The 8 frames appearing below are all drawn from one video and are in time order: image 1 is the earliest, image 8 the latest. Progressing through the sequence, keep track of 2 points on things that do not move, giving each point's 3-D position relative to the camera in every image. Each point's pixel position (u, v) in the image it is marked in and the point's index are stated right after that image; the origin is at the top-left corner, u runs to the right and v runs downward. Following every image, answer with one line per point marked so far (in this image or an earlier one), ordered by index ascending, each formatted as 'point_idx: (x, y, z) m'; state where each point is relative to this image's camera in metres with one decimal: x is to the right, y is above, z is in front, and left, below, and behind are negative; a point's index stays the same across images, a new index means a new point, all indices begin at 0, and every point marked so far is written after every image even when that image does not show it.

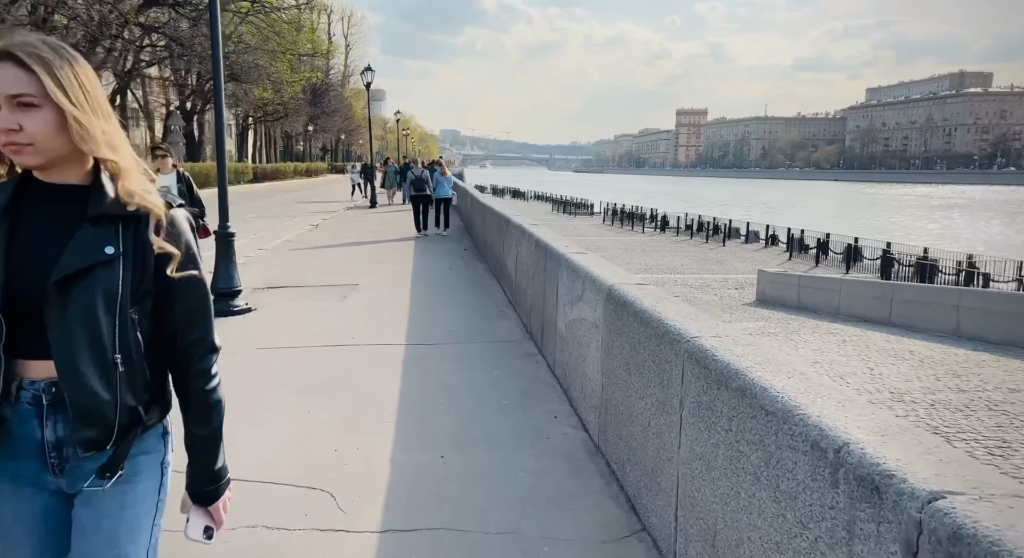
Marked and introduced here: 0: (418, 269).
0: (-1.3, +0.1, +10.5) m
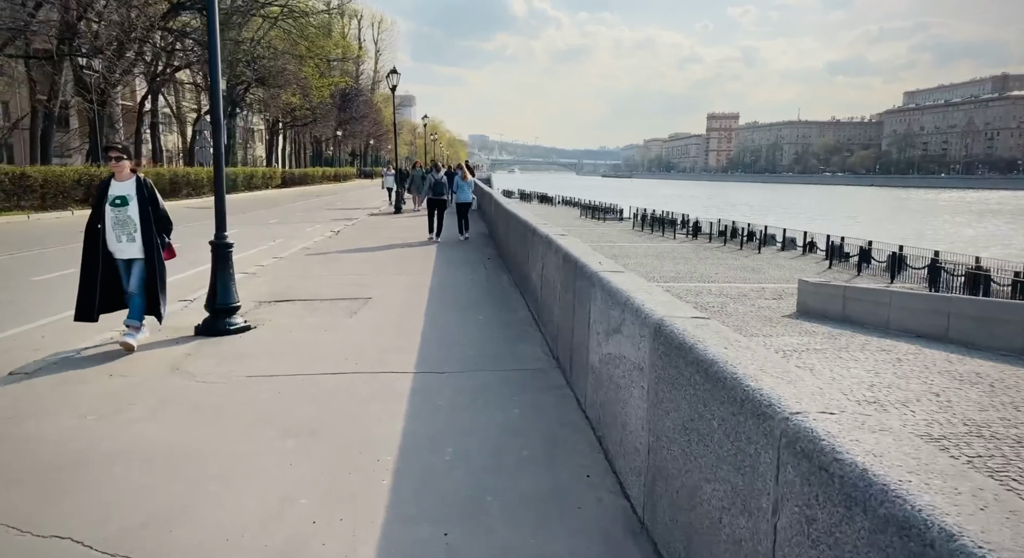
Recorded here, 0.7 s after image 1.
0: (-1.0, 0.0, +9.8) m
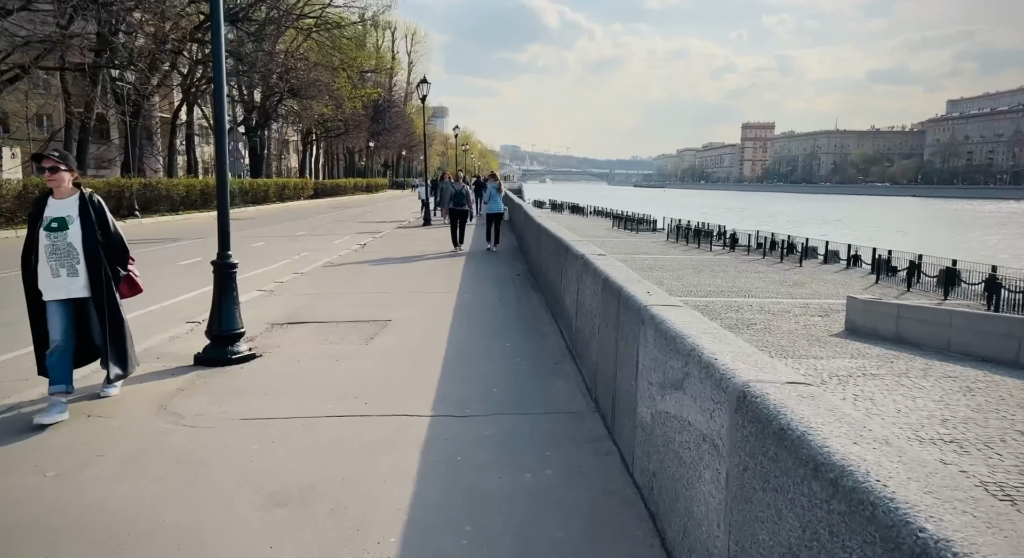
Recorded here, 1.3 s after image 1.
0: (-0.6, -0.2, +9.2) m
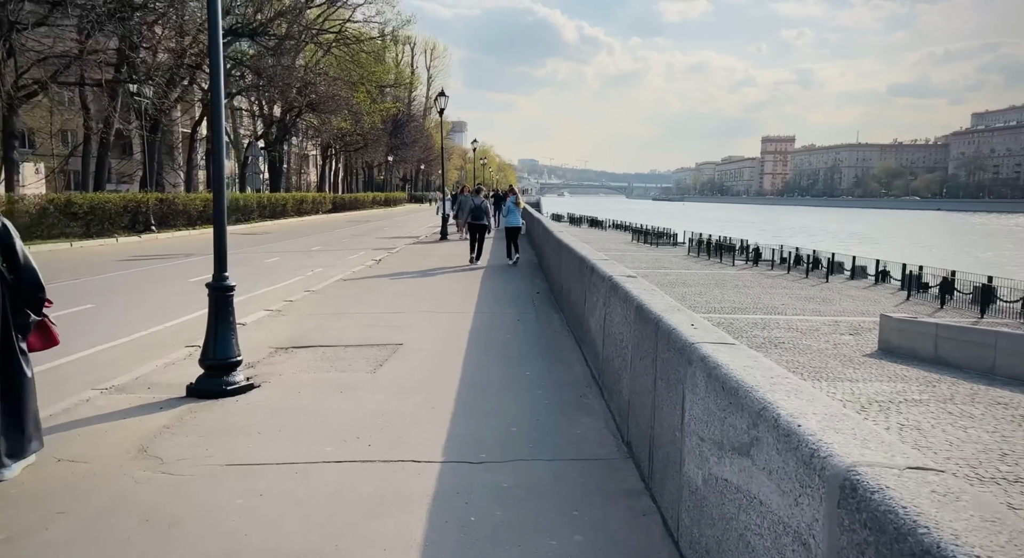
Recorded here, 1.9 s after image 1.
0: (-0.4, -0.5, +8.7) m
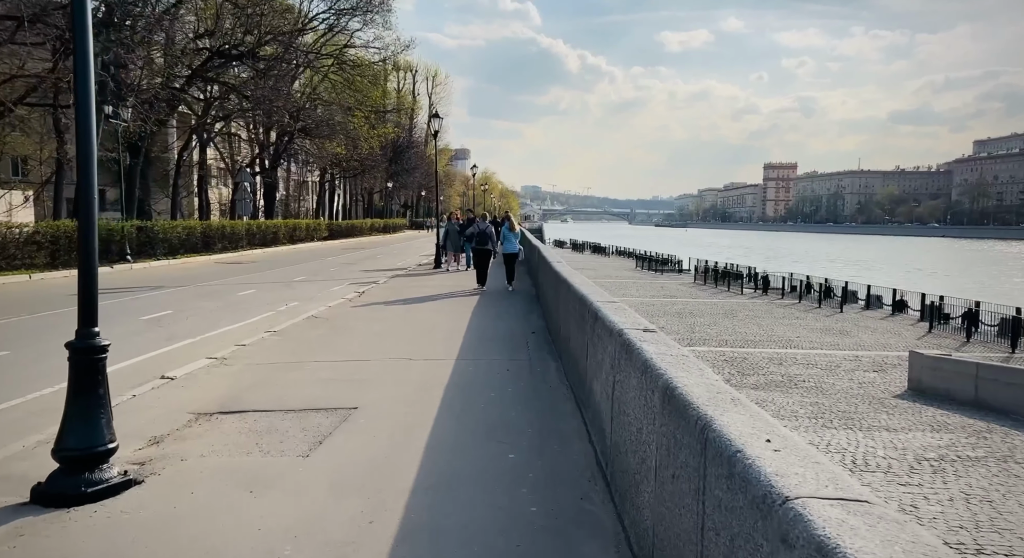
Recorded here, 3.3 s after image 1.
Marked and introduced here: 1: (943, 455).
0: (-0.5, -0.9, +7.2) m
1: (+5.2, -2.1, +9.4) m
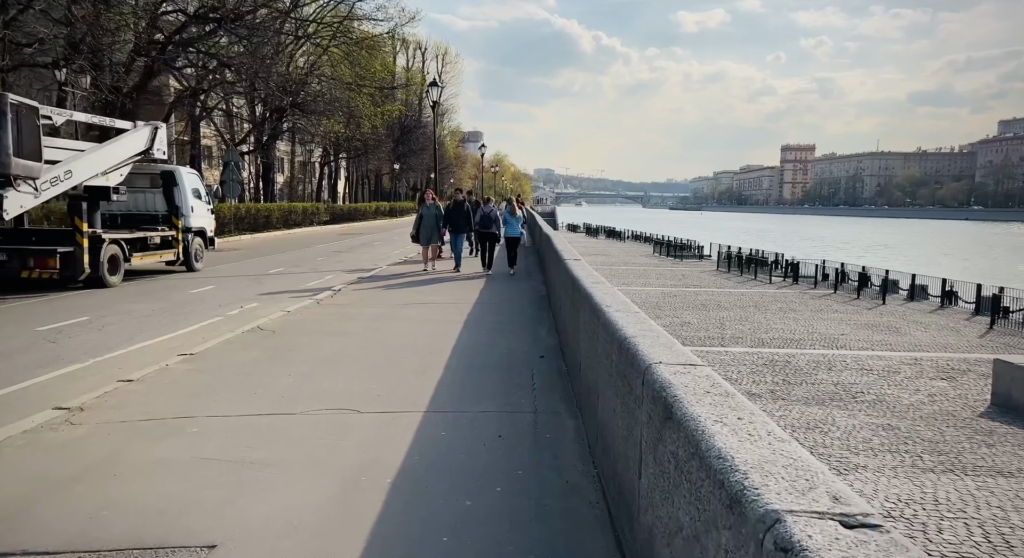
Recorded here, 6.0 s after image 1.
0: (-0.5, -0.9, +4.7) m
1: (+5.2, -2.1, +6.7) m
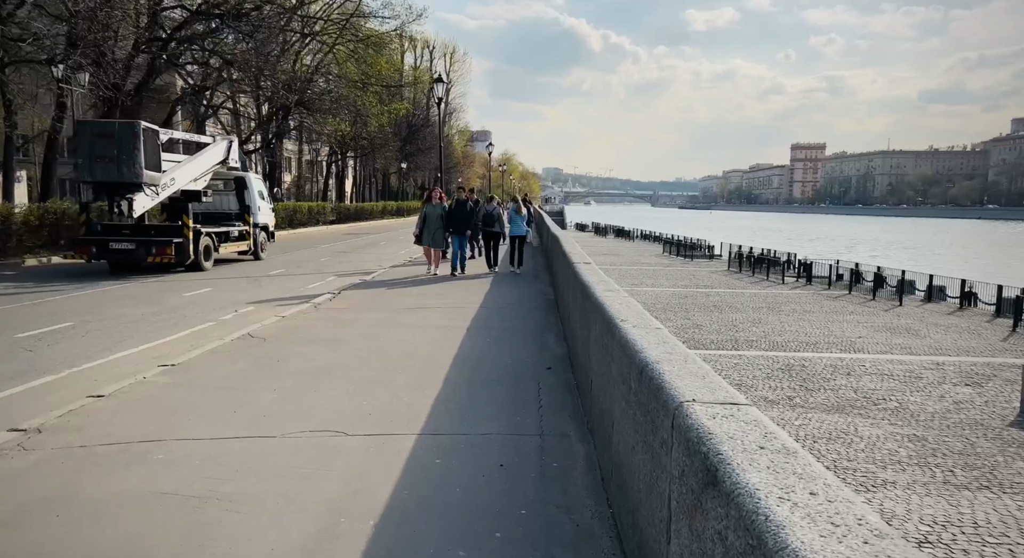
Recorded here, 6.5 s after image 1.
0: (-0.5, -1.0, +4.1) m
1: (+5.3, -2.2, +6.1) m
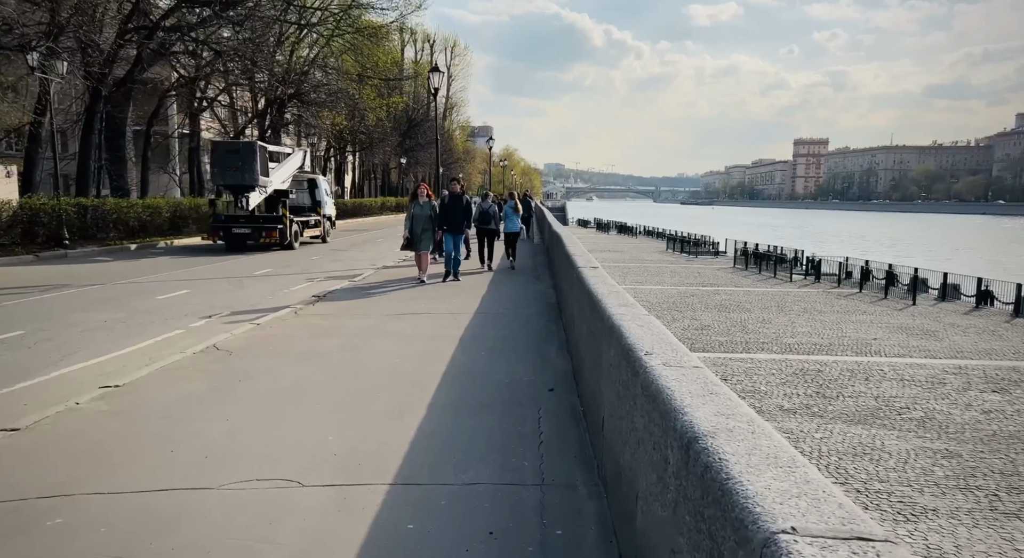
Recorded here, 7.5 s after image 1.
0: (-0.5, -1.1, +3.2) m
1: (+5.2, -2.2, +5.2) m
